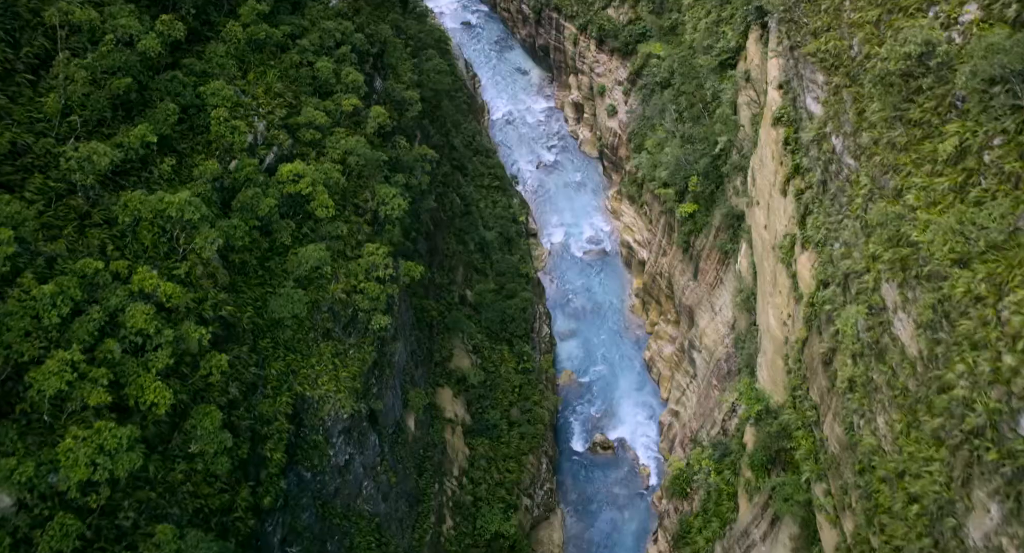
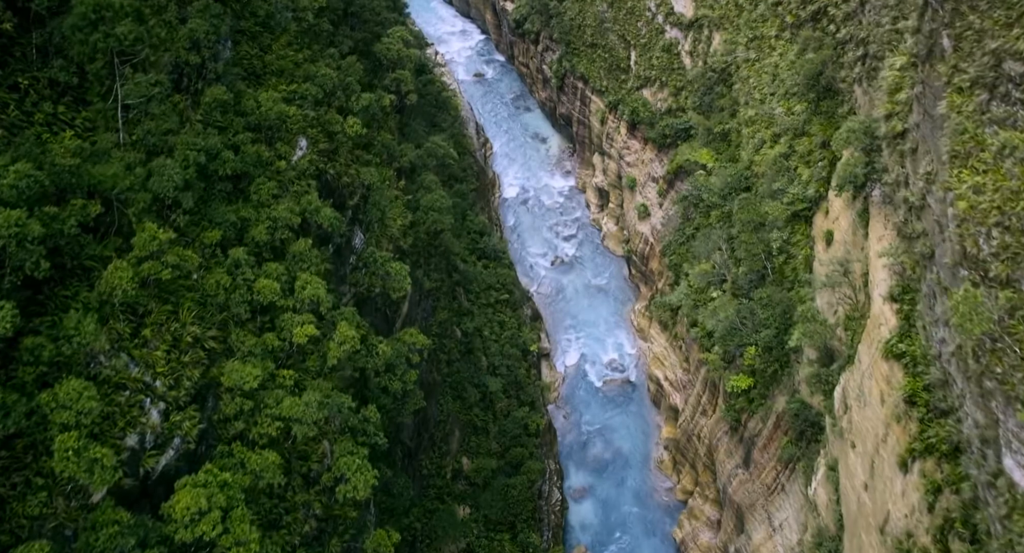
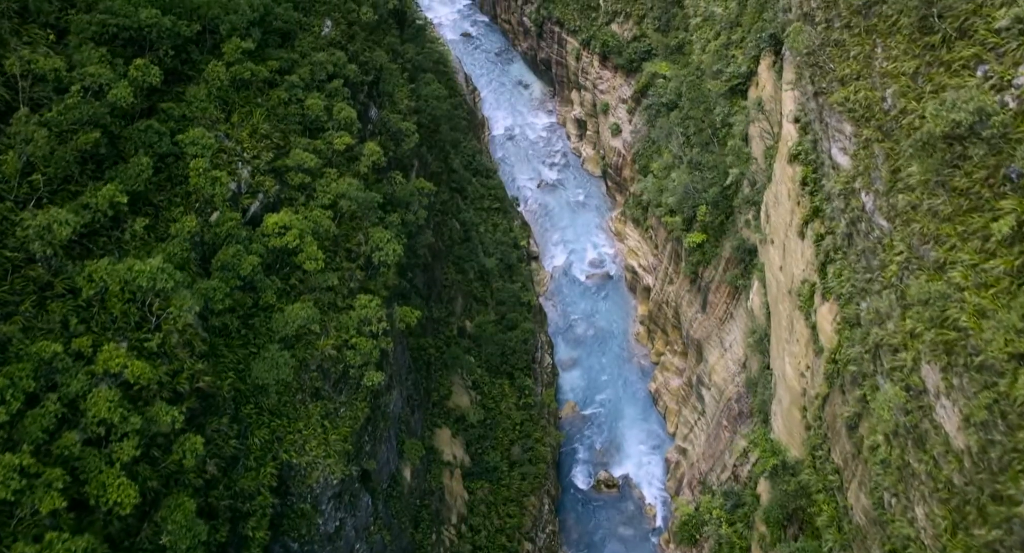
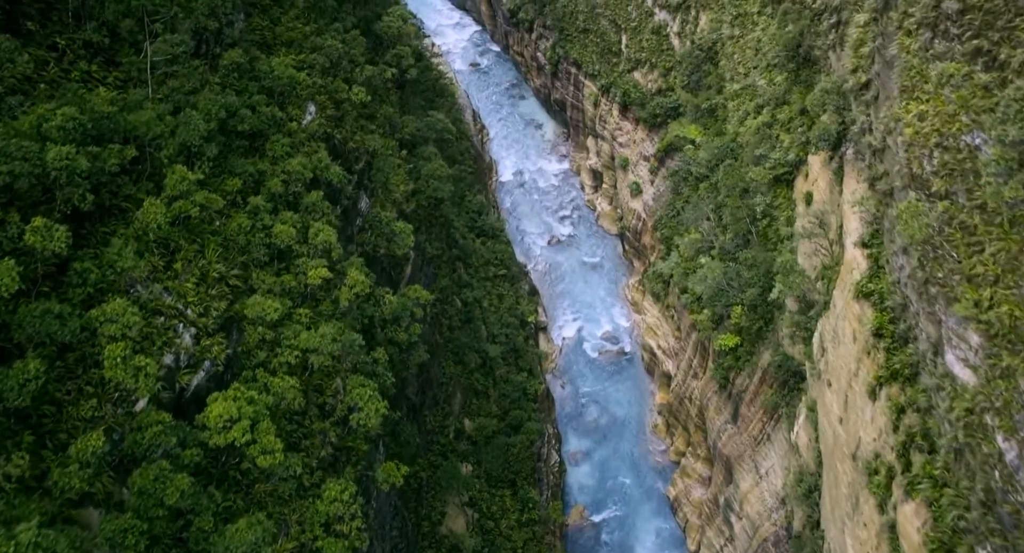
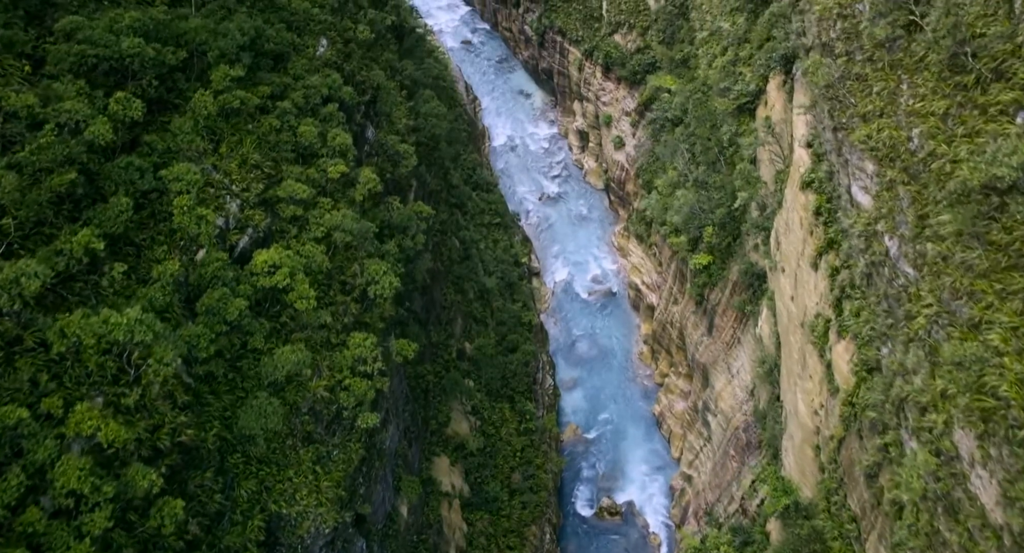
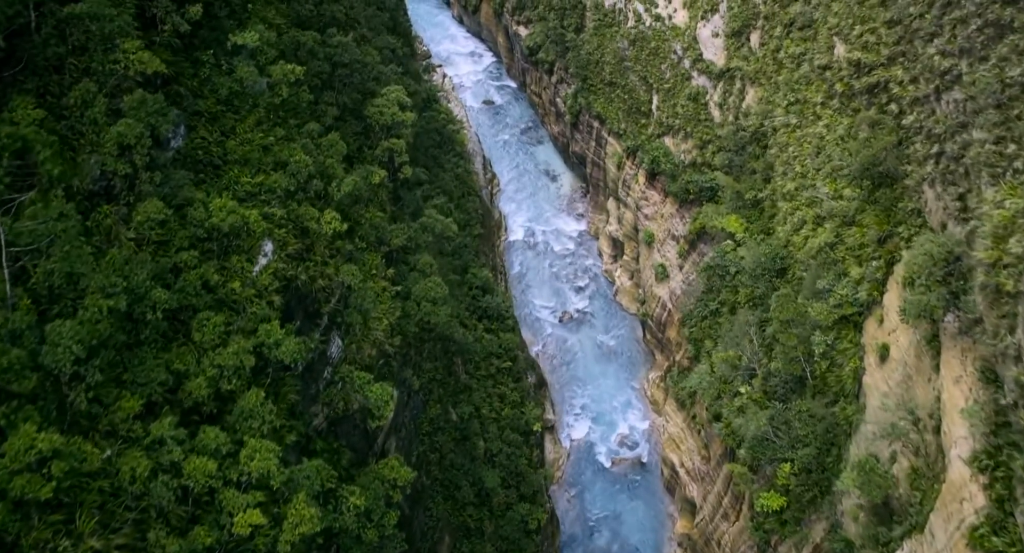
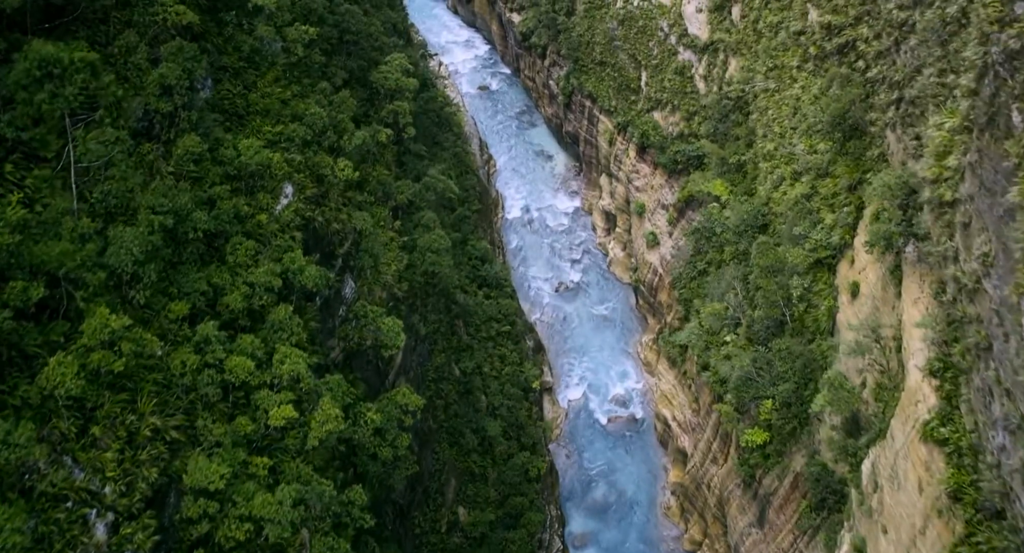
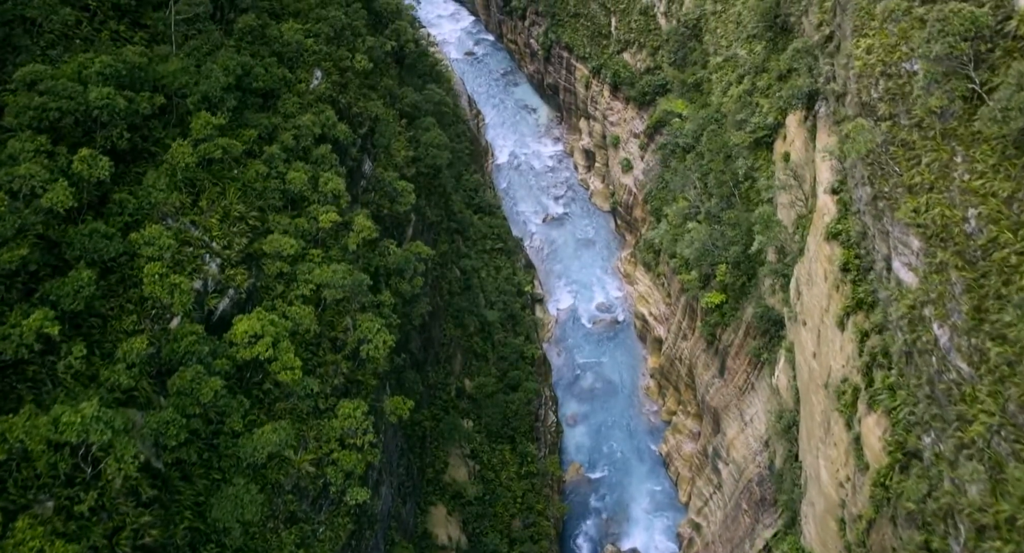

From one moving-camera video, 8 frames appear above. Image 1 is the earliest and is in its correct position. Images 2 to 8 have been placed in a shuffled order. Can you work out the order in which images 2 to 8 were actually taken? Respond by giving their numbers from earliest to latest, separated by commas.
3, 5, 8, 4, 2, 7, 6
